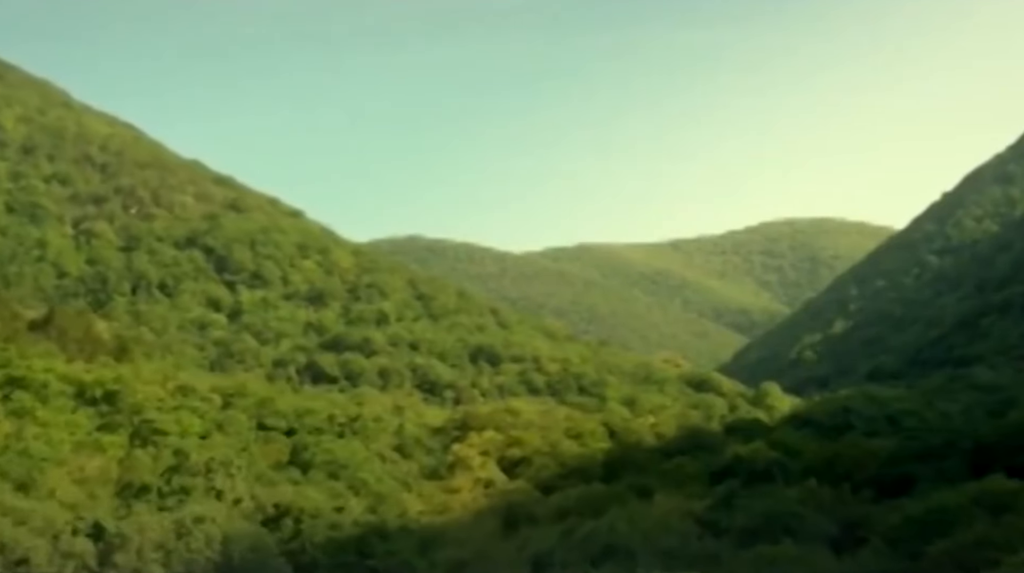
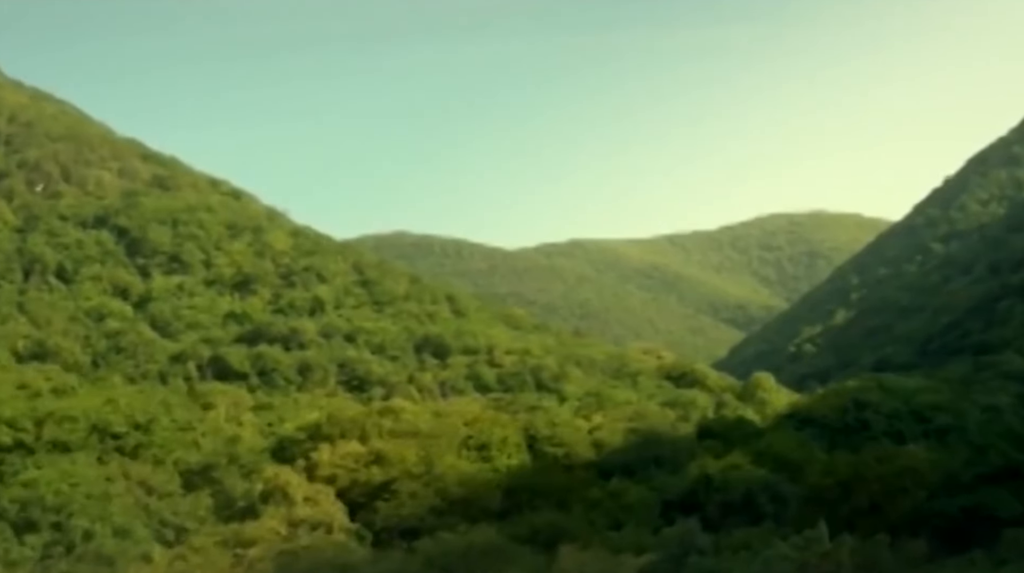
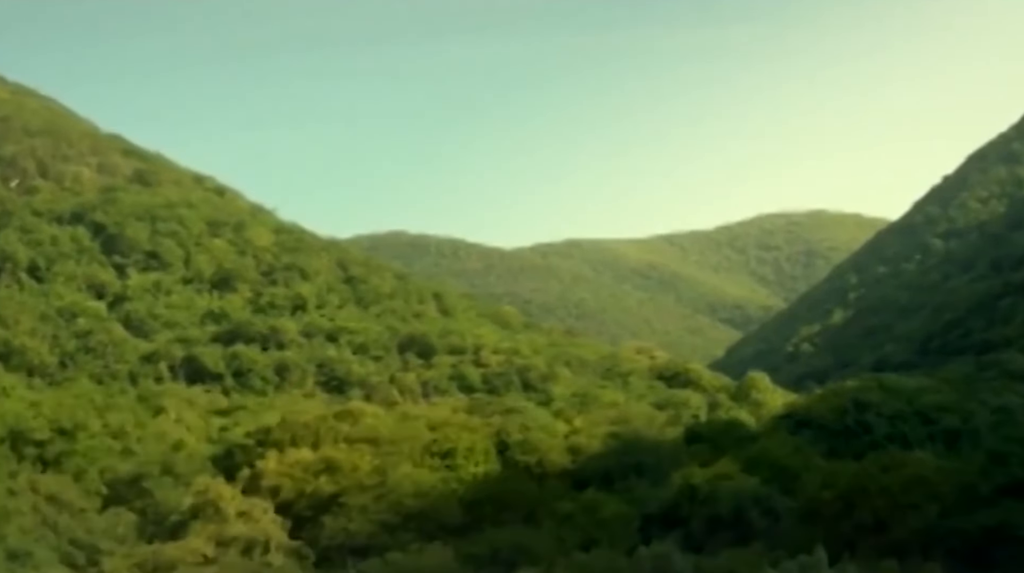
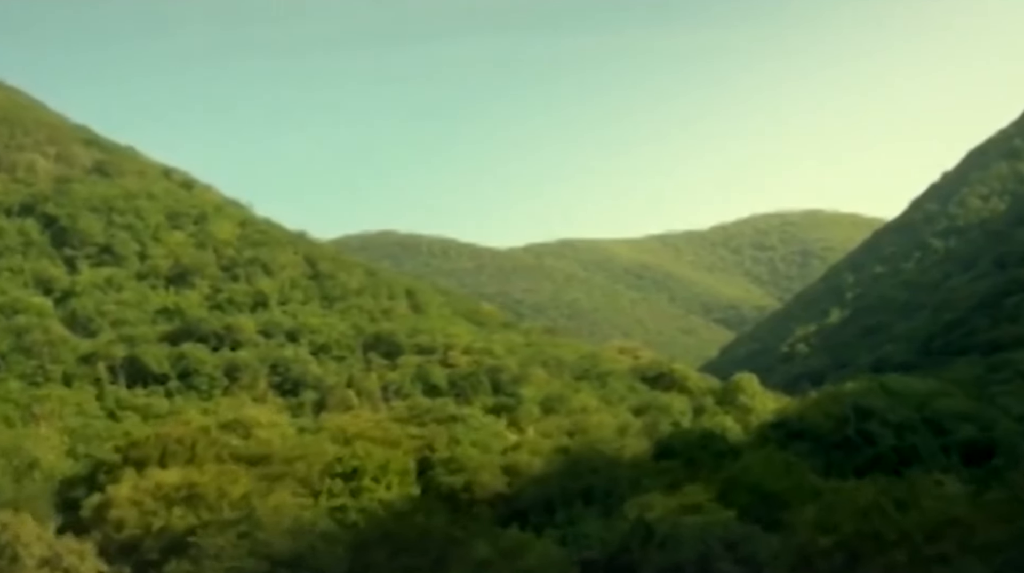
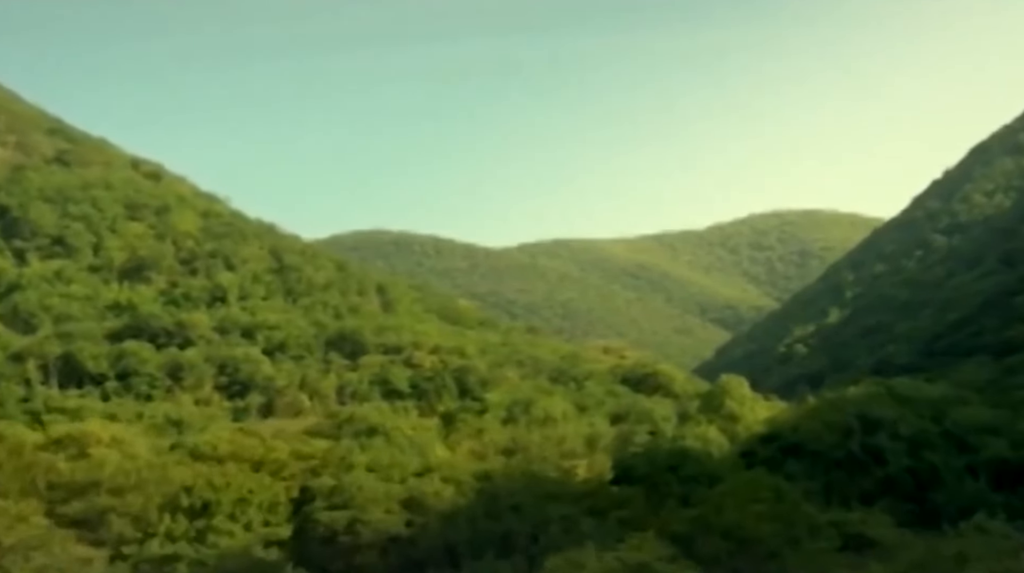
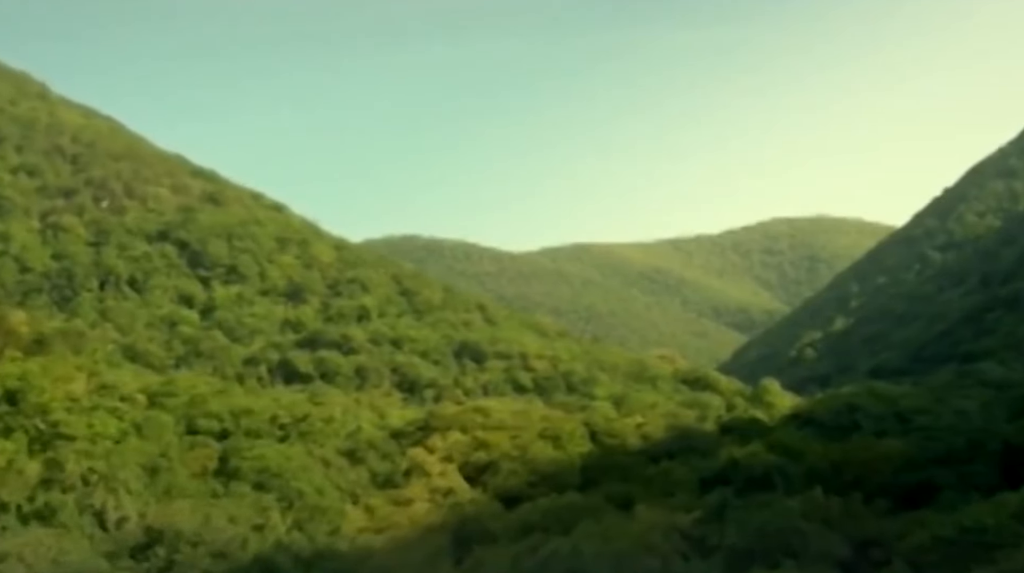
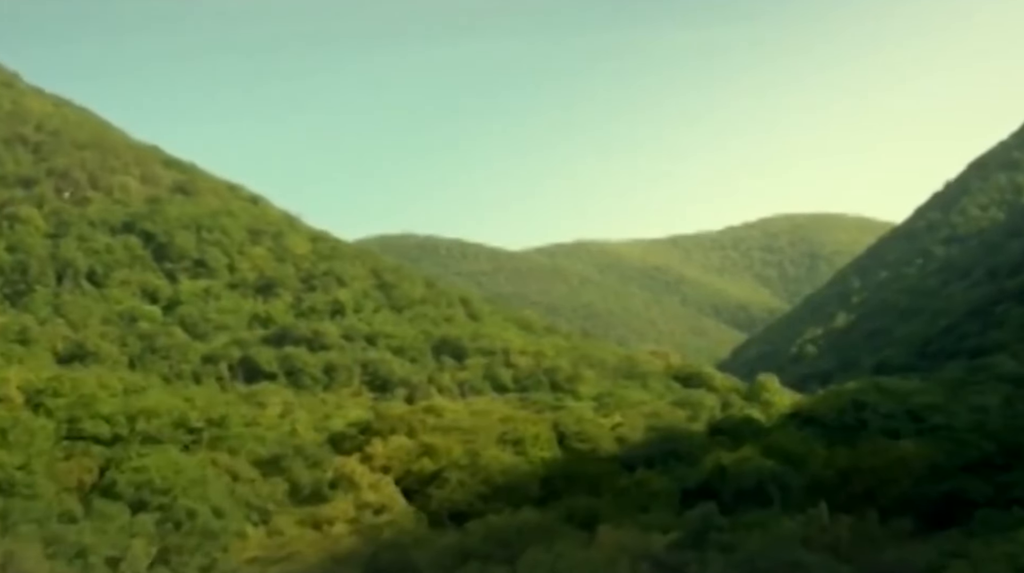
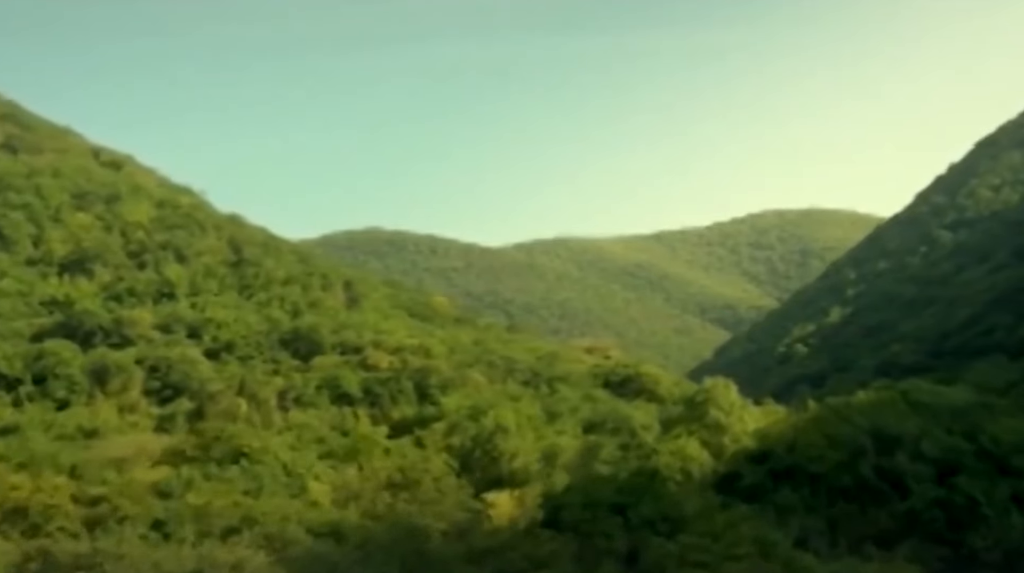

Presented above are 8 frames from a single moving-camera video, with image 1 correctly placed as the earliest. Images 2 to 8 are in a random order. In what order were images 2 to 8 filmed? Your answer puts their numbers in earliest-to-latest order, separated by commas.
6, 7, 2, 3, 4, 5, 8
